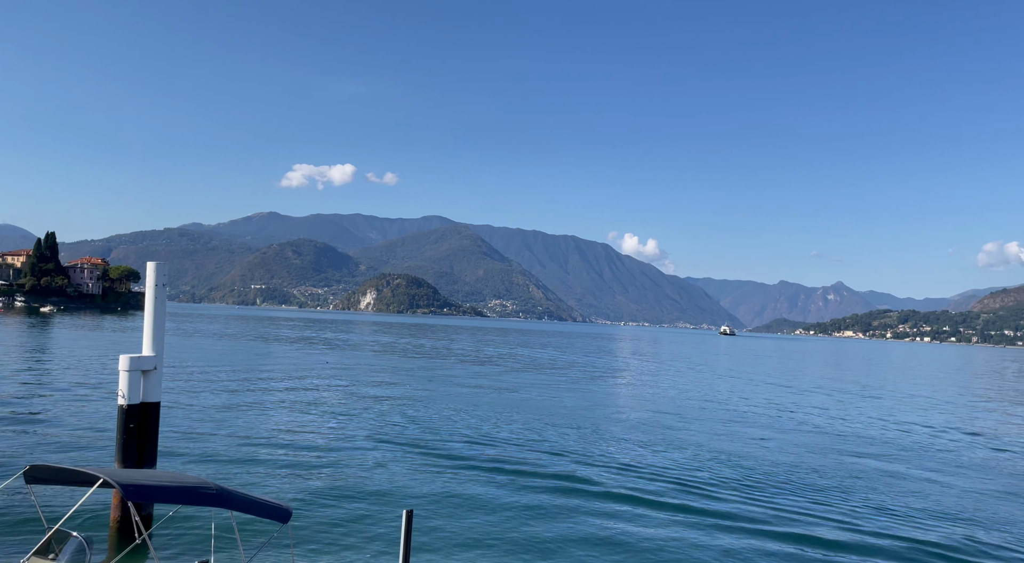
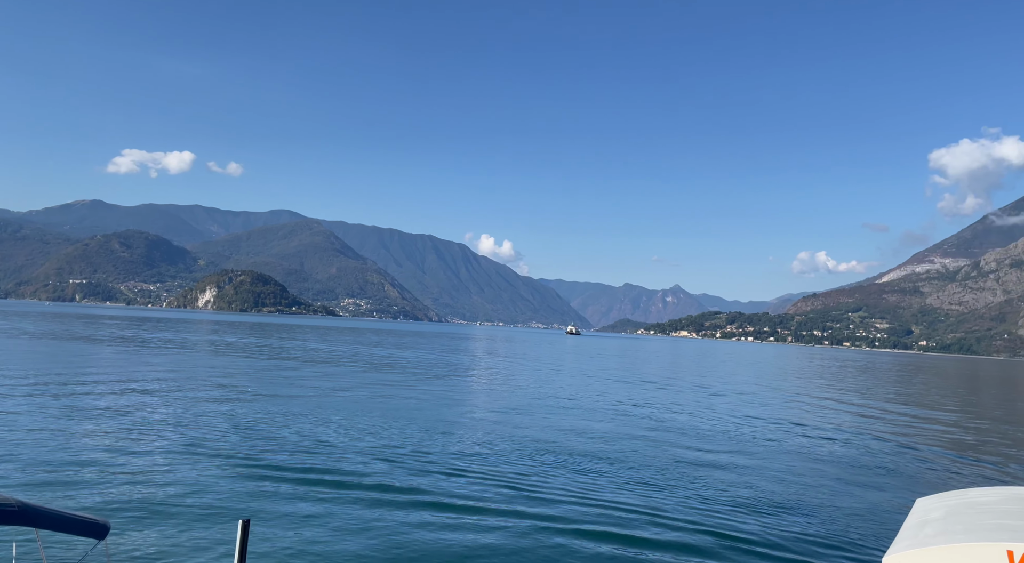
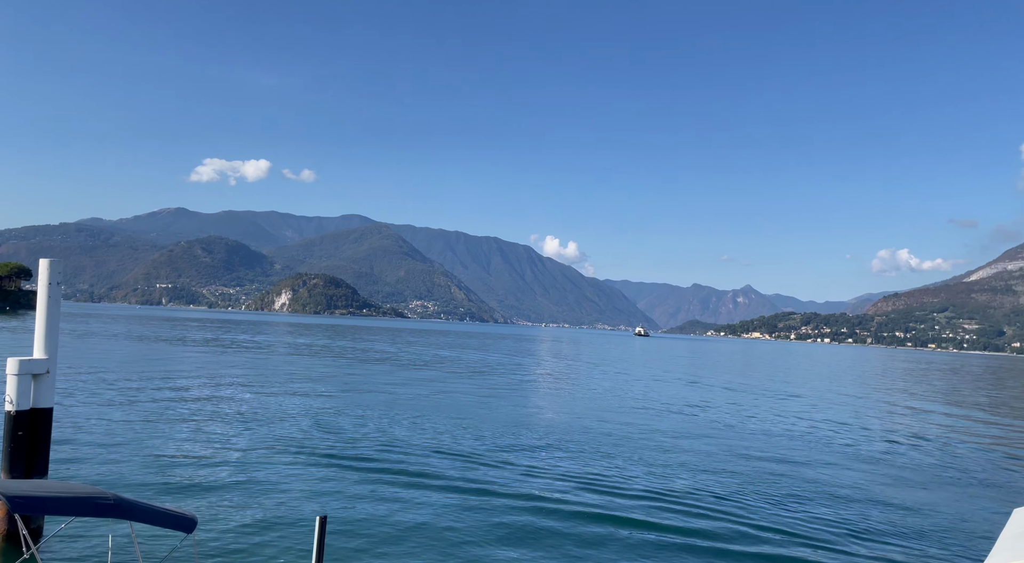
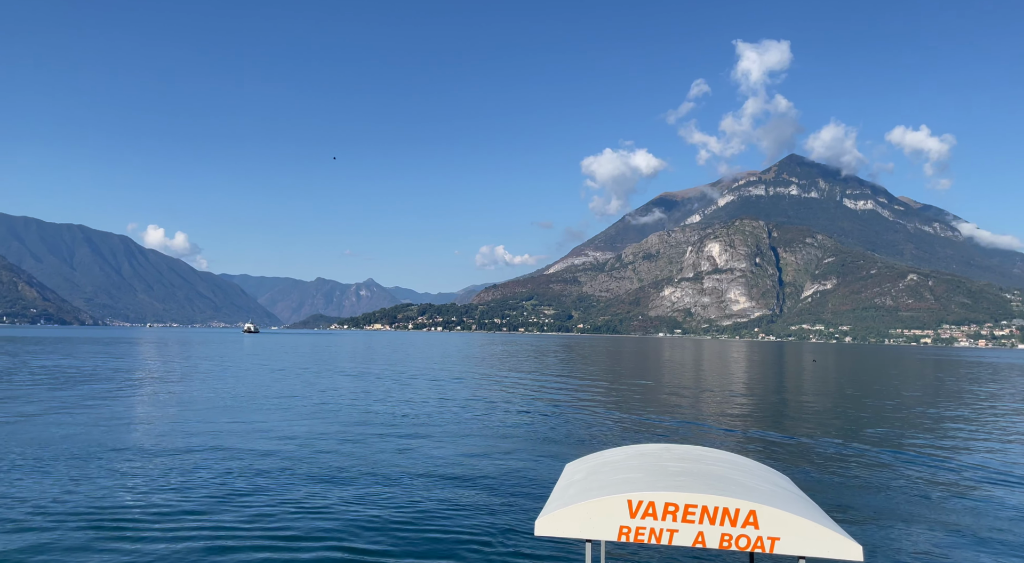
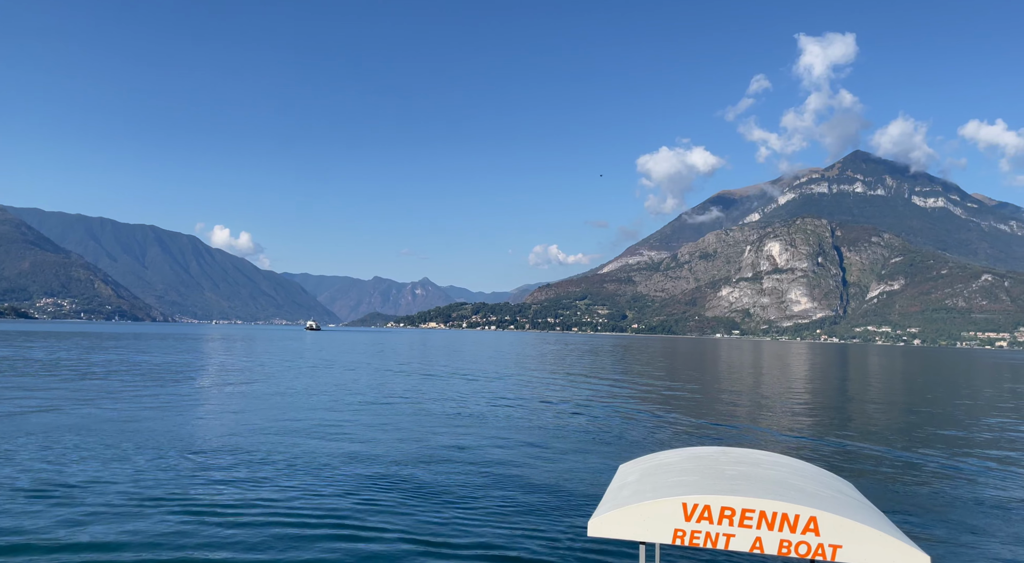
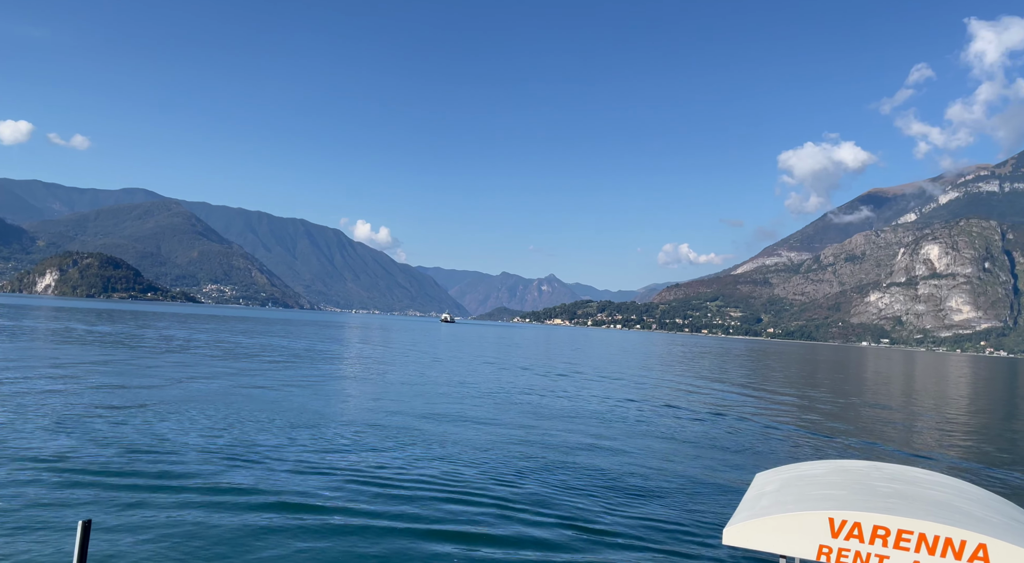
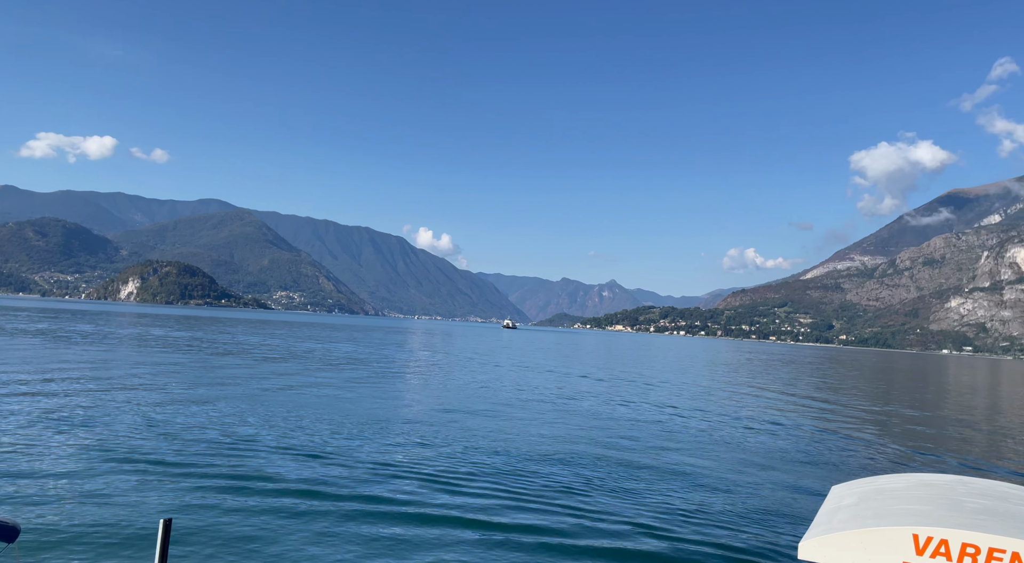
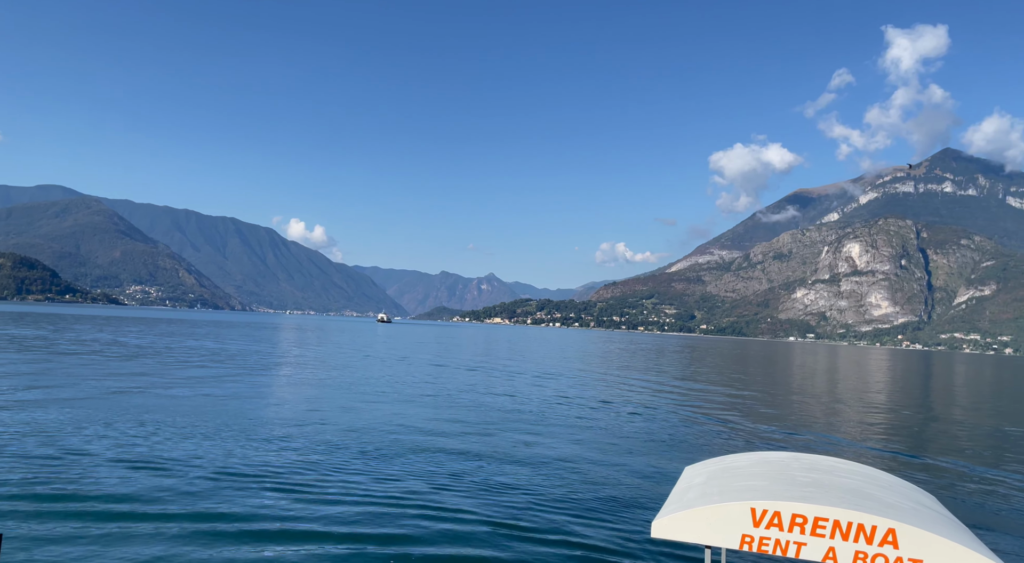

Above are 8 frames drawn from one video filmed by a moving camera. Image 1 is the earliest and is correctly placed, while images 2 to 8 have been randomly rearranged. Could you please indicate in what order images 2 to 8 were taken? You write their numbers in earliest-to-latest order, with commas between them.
3, 2, 7, 6, 8, 5, 4
